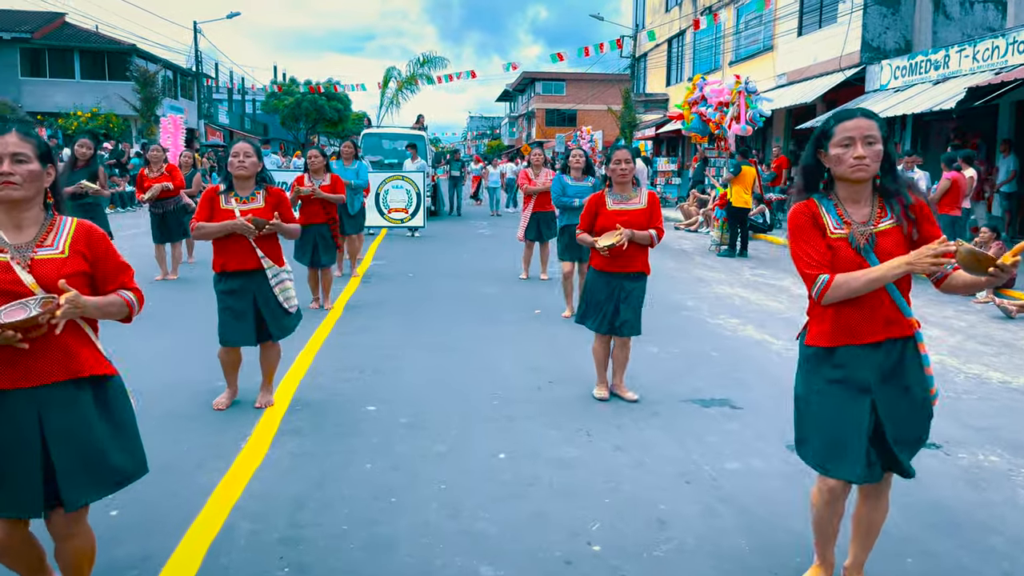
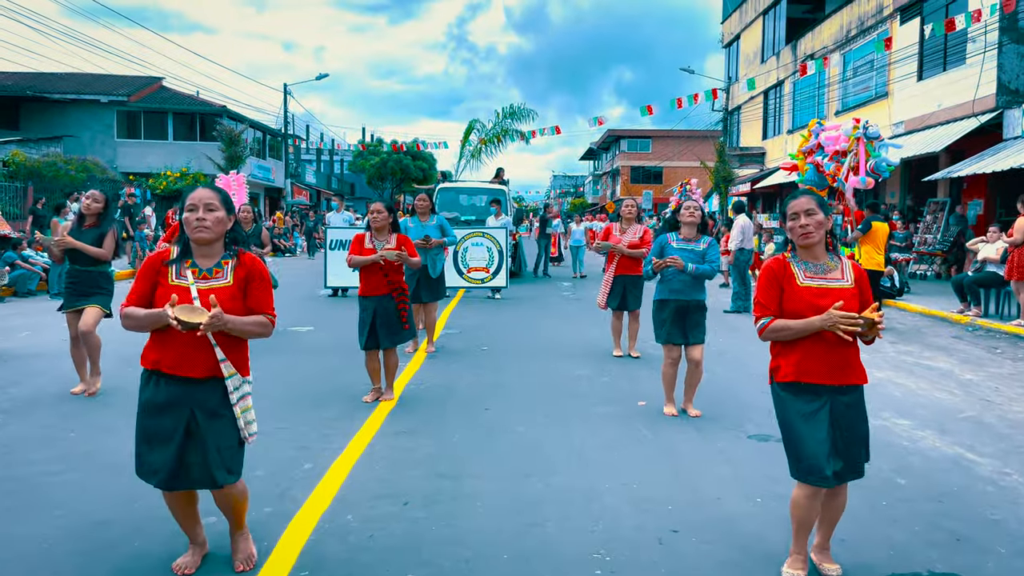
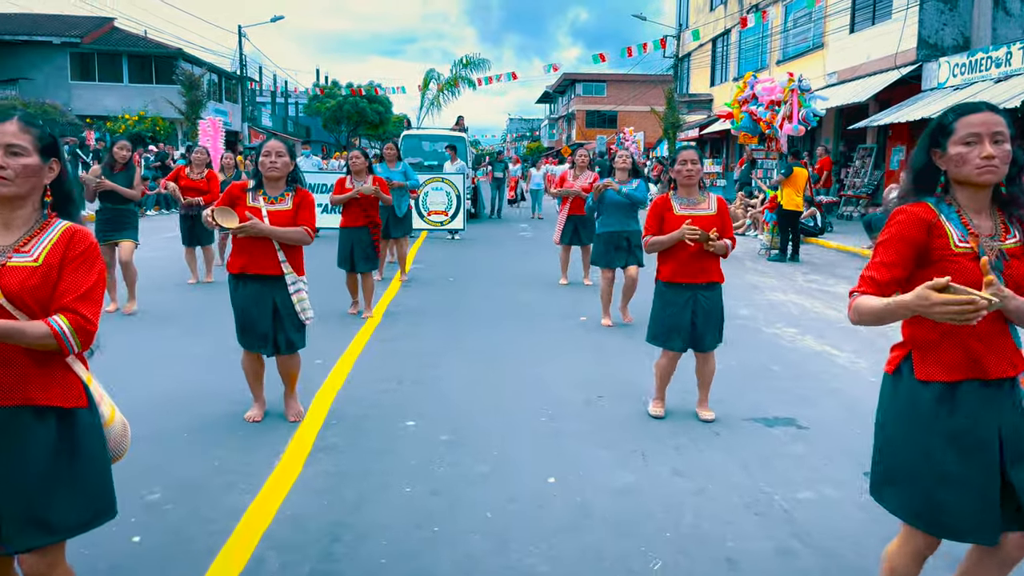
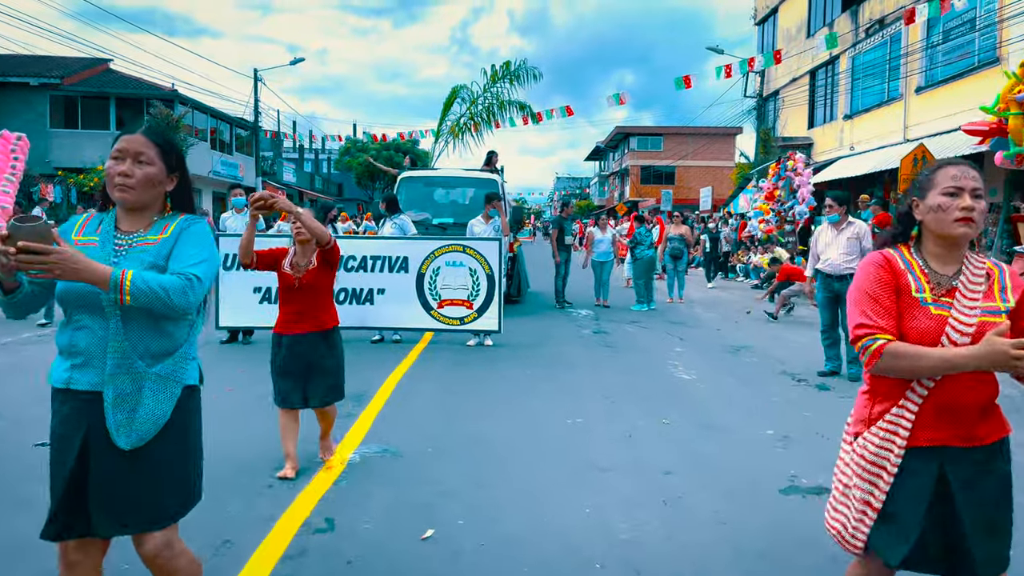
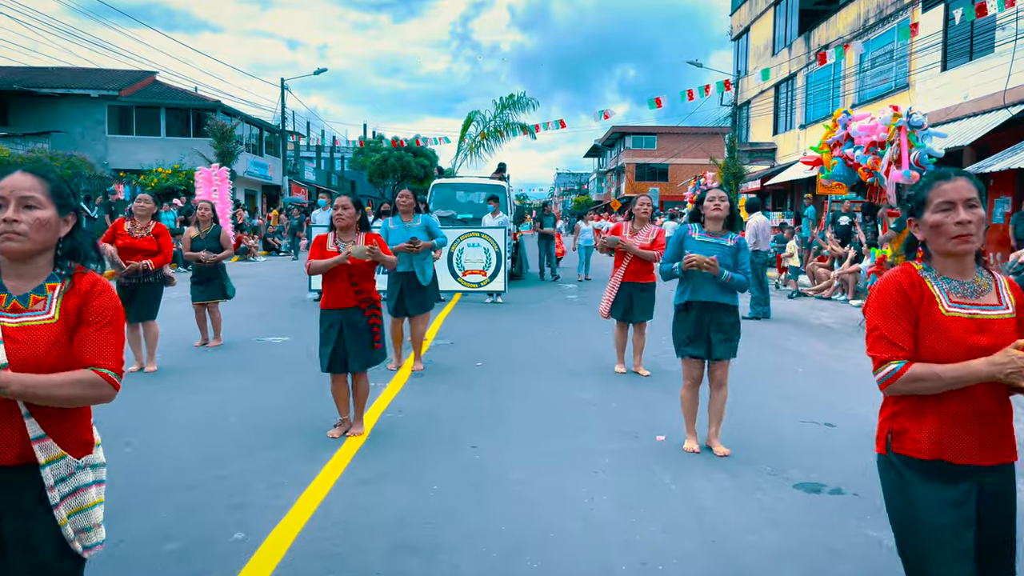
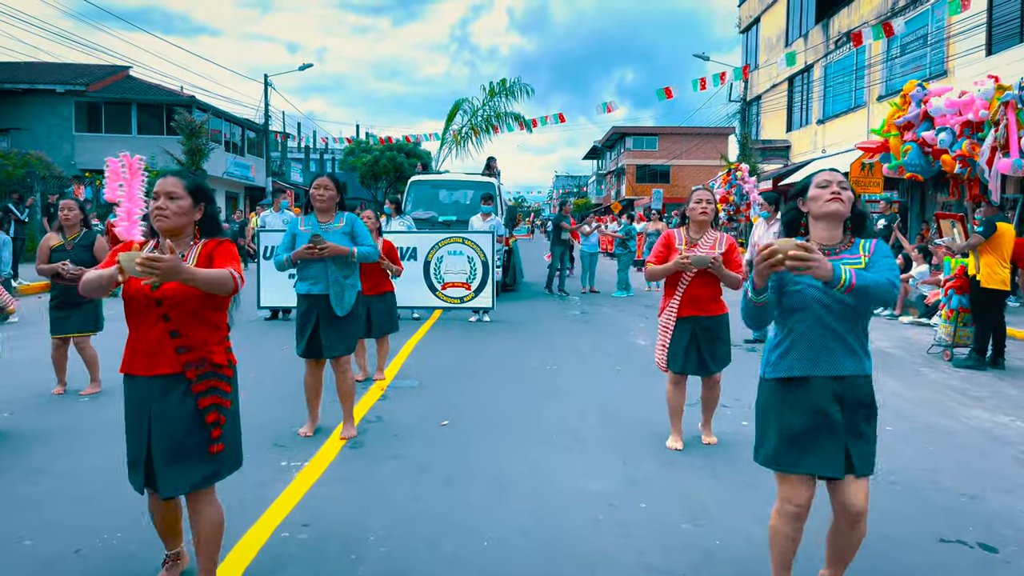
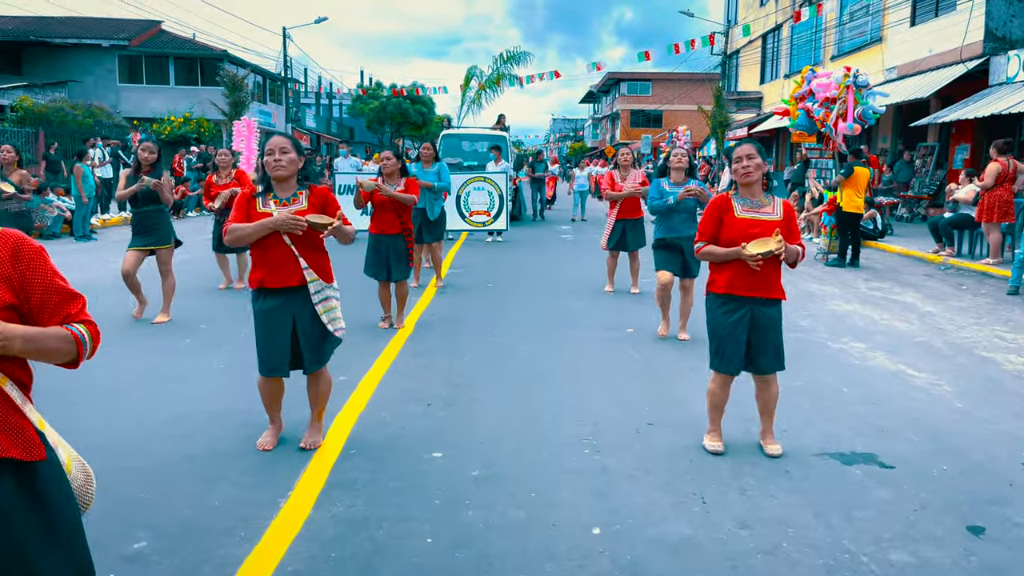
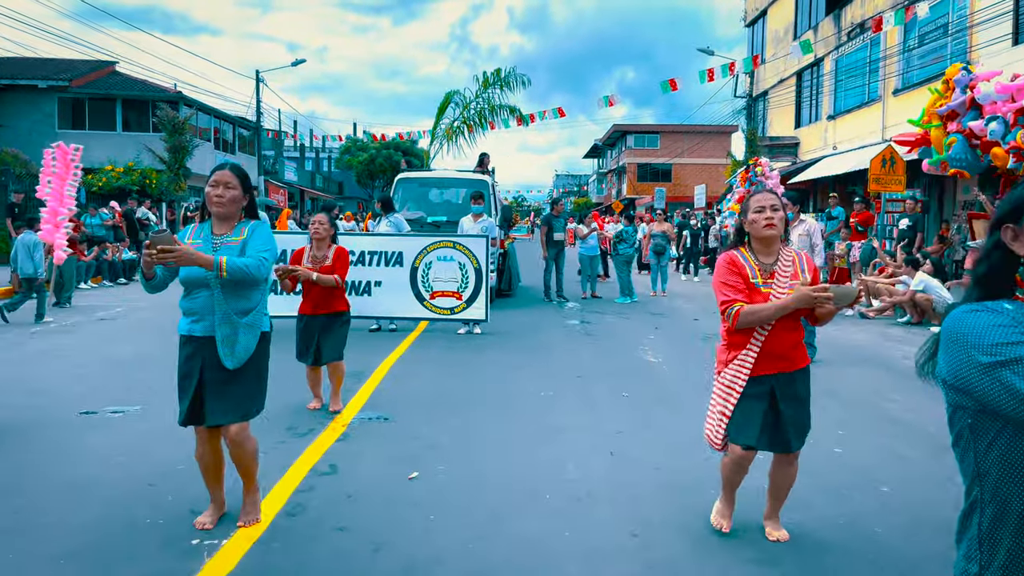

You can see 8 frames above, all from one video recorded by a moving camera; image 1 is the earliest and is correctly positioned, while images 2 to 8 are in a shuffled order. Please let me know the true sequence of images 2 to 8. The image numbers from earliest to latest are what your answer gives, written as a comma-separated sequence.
3, 7, 2, 5, 6, 8, 4
